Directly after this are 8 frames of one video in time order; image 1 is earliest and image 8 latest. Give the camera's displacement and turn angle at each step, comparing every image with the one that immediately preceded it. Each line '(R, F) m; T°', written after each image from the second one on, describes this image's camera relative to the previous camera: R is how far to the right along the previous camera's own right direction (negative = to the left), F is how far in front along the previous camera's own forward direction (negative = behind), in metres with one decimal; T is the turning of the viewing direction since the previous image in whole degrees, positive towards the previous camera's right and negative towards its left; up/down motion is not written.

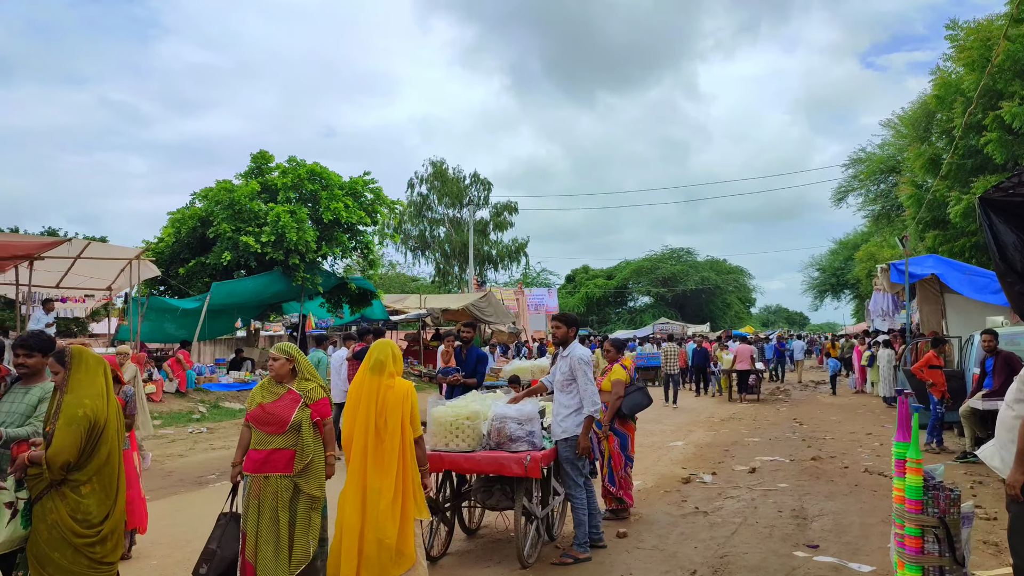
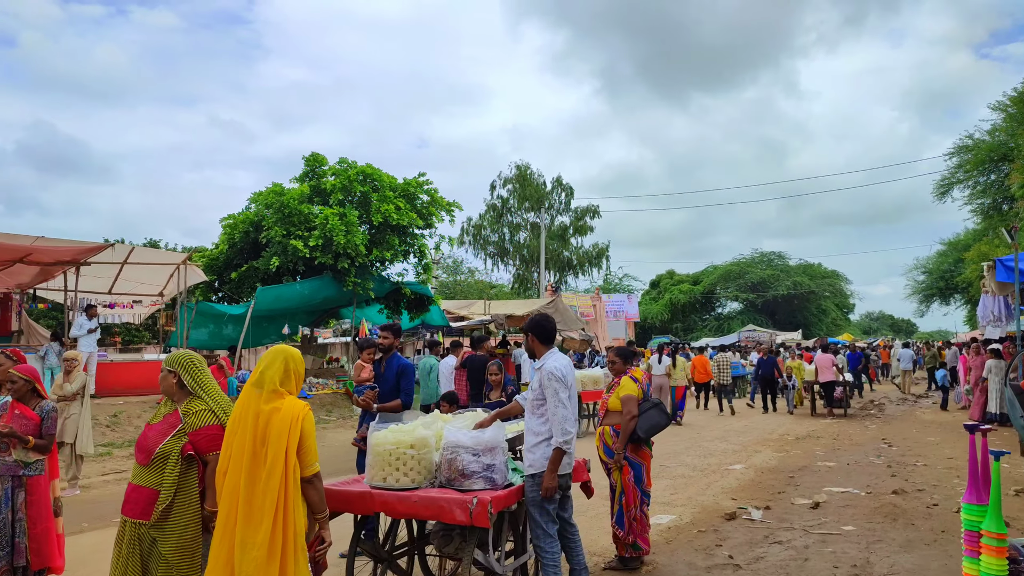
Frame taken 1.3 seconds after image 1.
(+0.7, +1.0) m; -7°
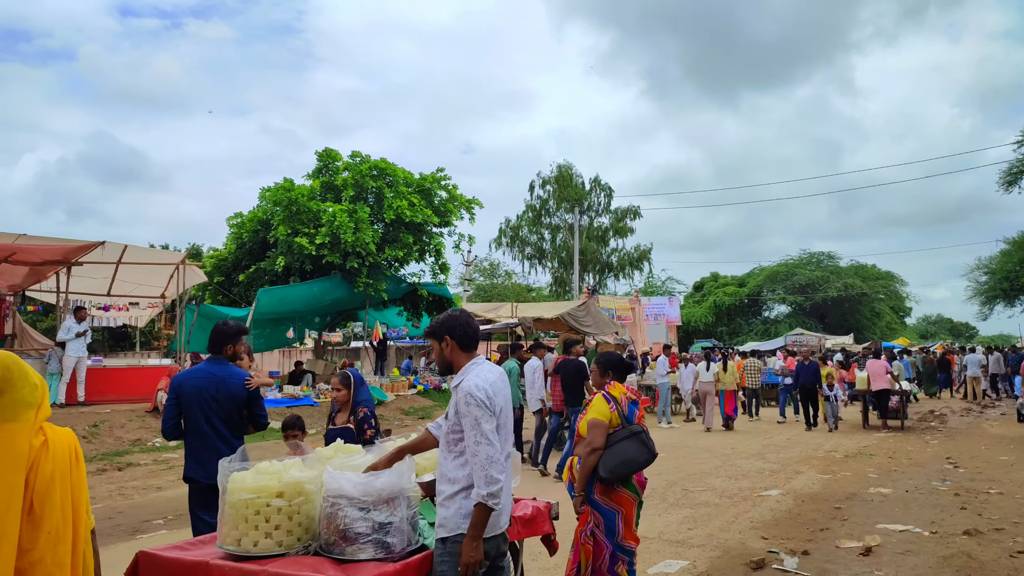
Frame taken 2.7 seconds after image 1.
(+0.5, +1.1) m; -3°
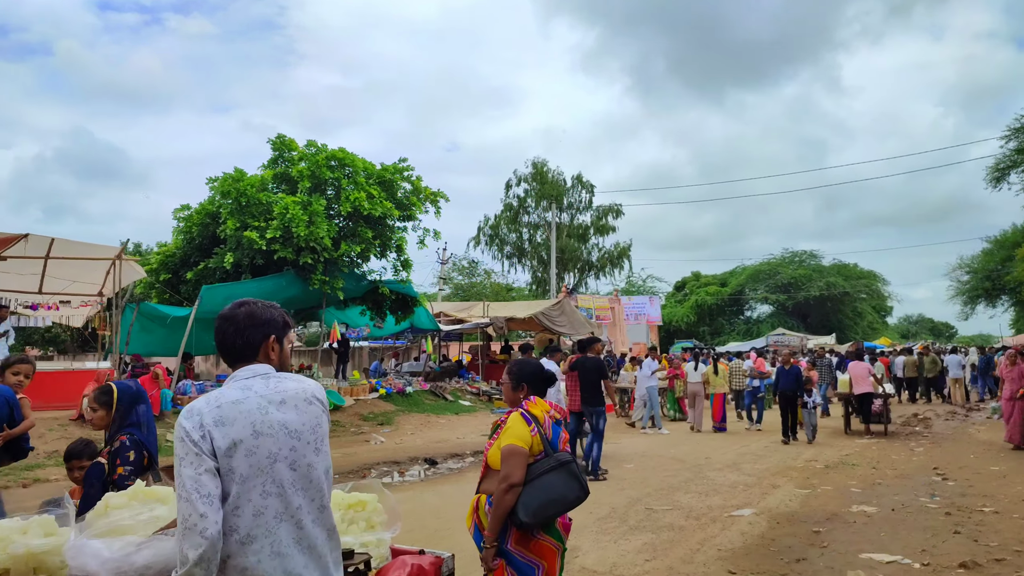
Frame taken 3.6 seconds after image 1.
(+0.4, +0.8) m; +1°
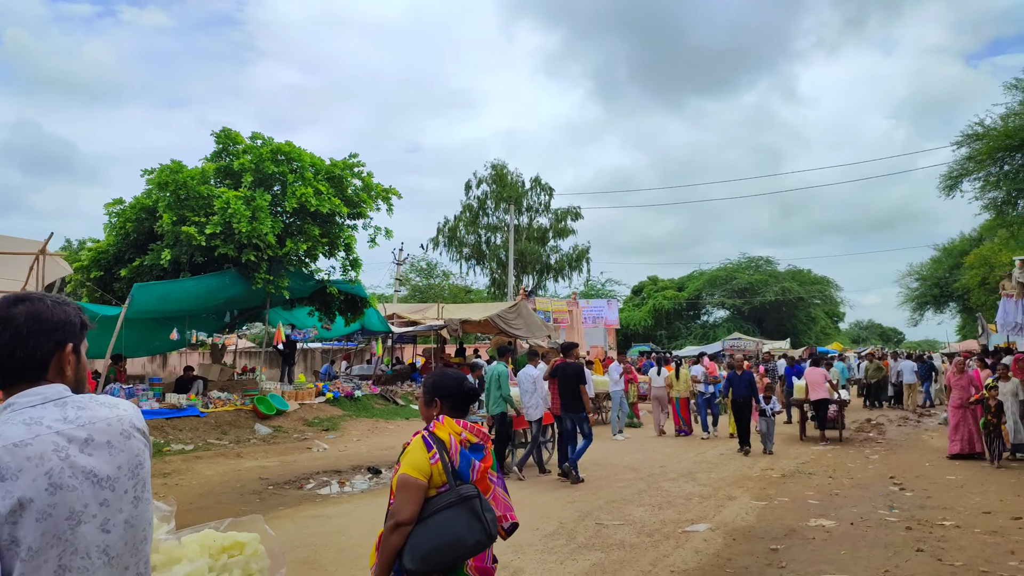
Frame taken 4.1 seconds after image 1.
(+0.1, +0.5) m; +3°
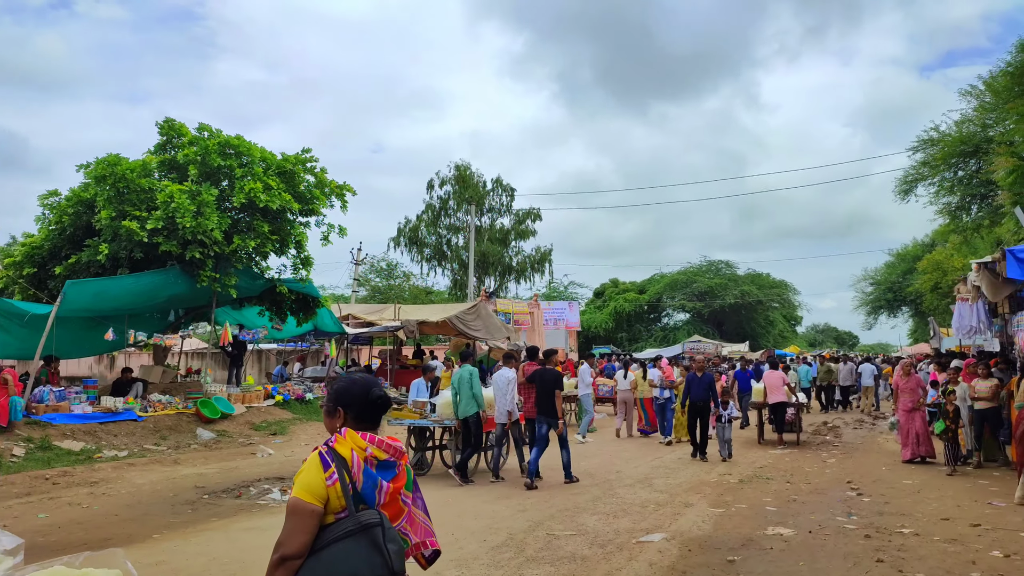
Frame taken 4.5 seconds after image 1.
(+0.1, +0.3) m; +3°
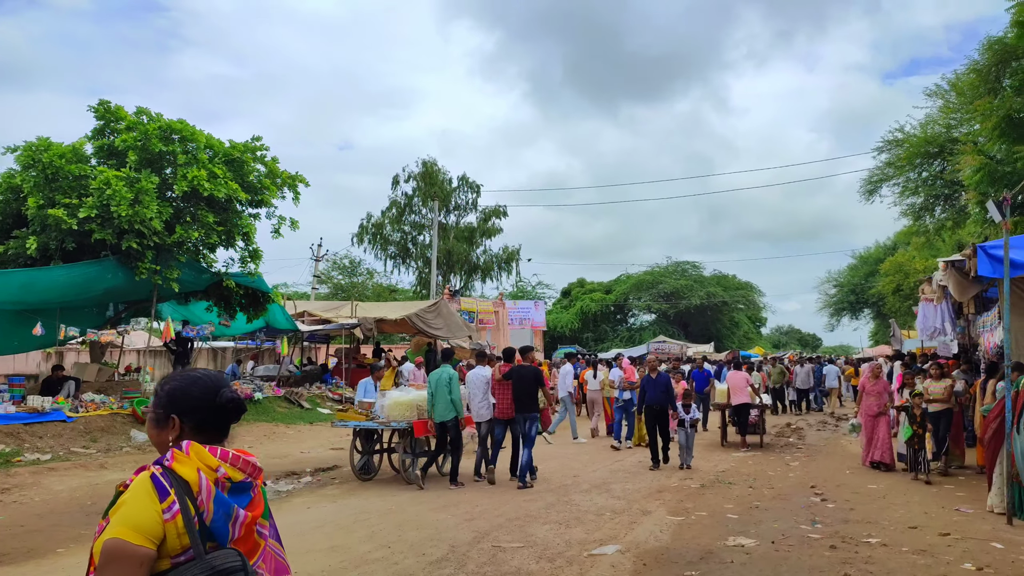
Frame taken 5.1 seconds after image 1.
(+0.2, +0.5) m; +2°
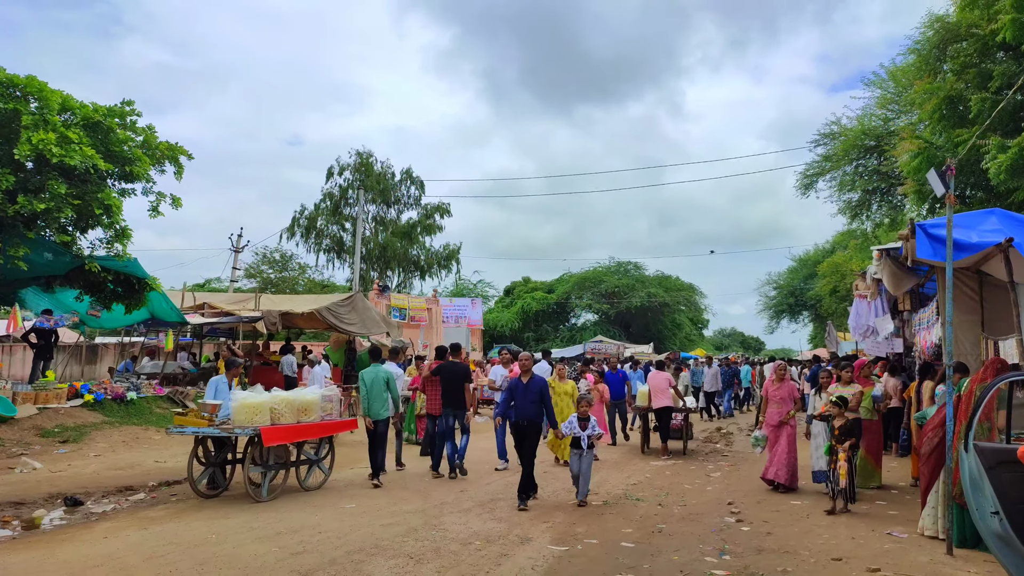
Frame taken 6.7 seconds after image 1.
(+0.8, +1.3) m; +4°
